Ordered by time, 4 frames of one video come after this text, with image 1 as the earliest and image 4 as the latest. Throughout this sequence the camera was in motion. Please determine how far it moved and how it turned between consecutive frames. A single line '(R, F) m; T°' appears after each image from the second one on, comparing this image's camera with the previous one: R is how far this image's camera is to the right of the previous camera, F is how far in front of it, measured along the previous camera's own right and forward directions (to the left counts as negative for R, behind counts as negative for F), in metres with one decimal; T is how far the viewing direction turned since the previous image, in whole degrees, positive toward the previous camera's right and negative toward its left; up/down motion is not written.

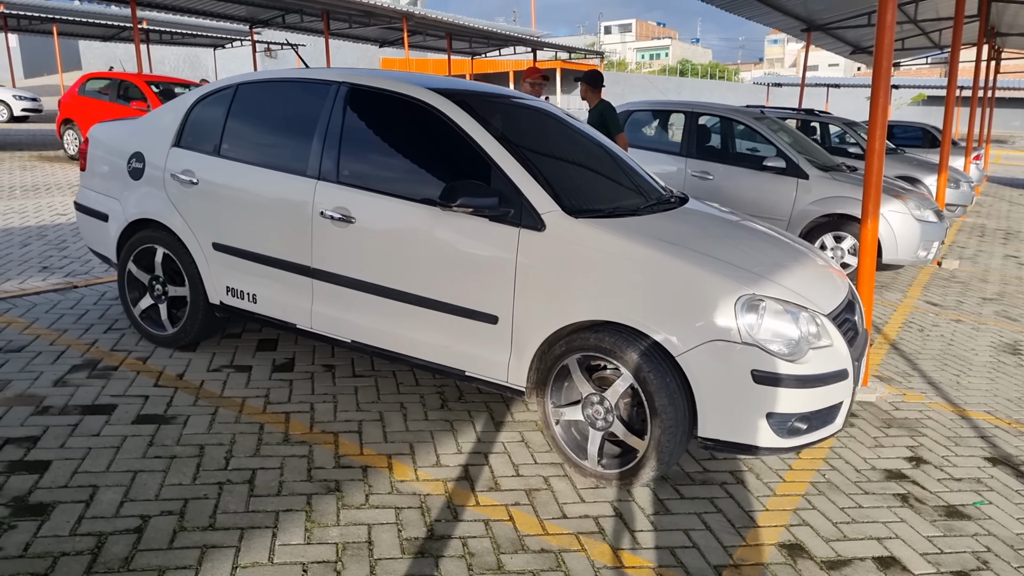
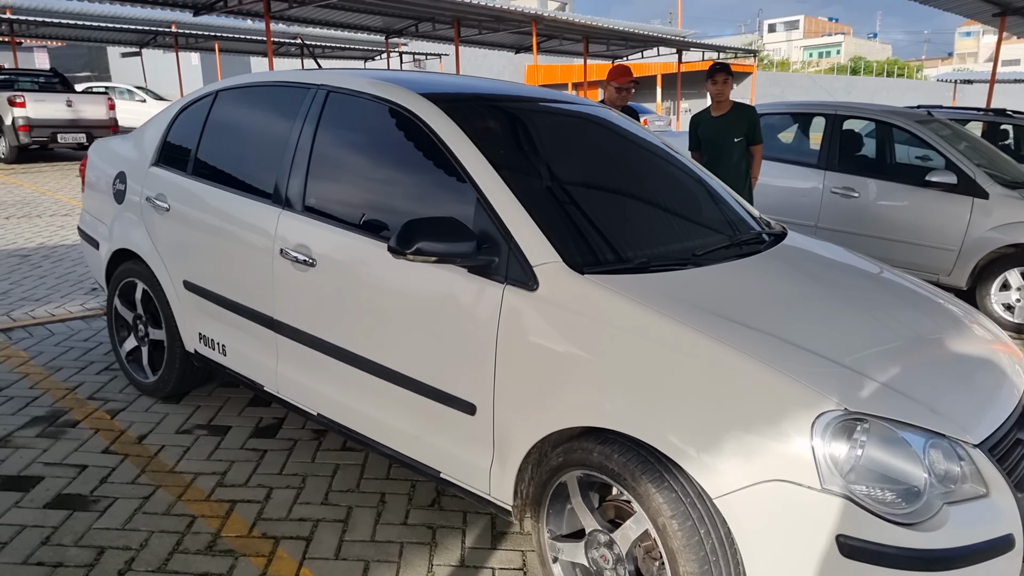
(+0.5, +1.0) m; -12°
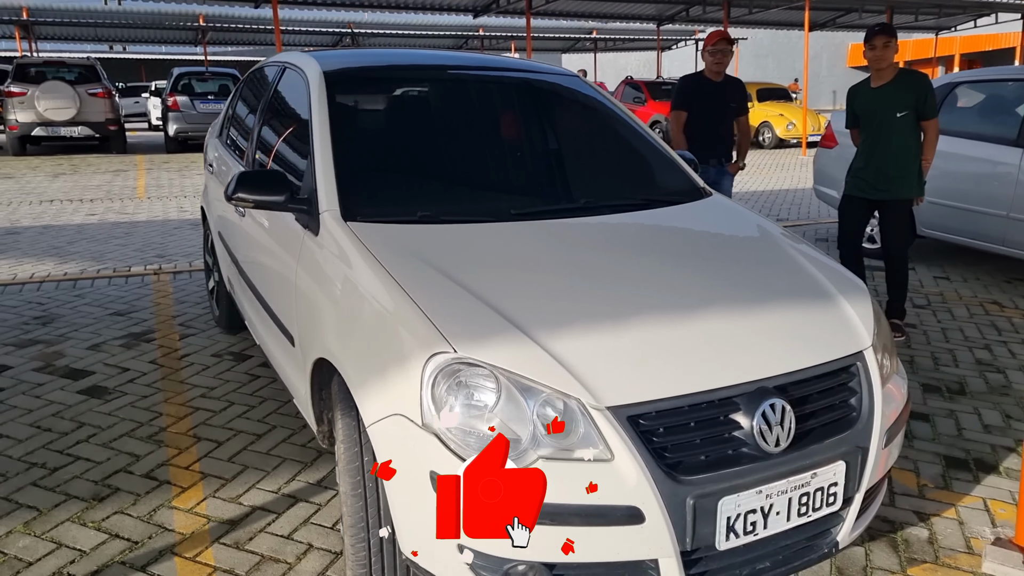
(+1.7, +0.2) m; -23°
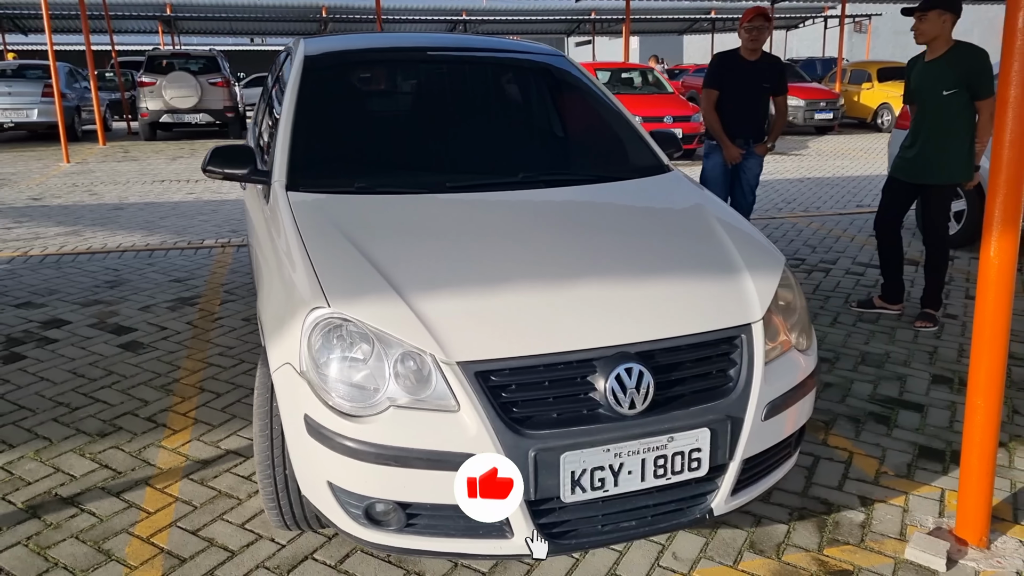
(+0.7, -0.1) m; -9°
